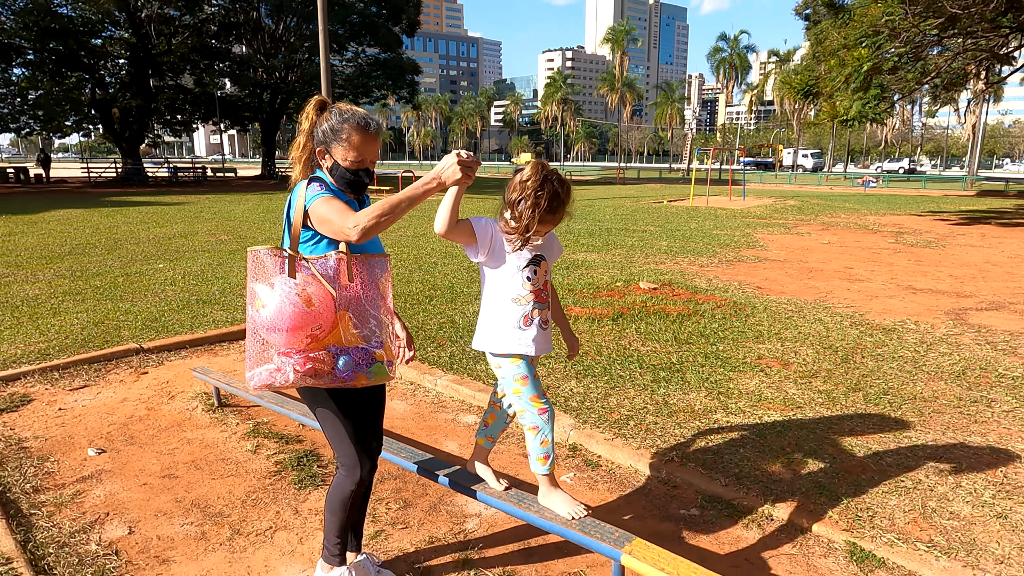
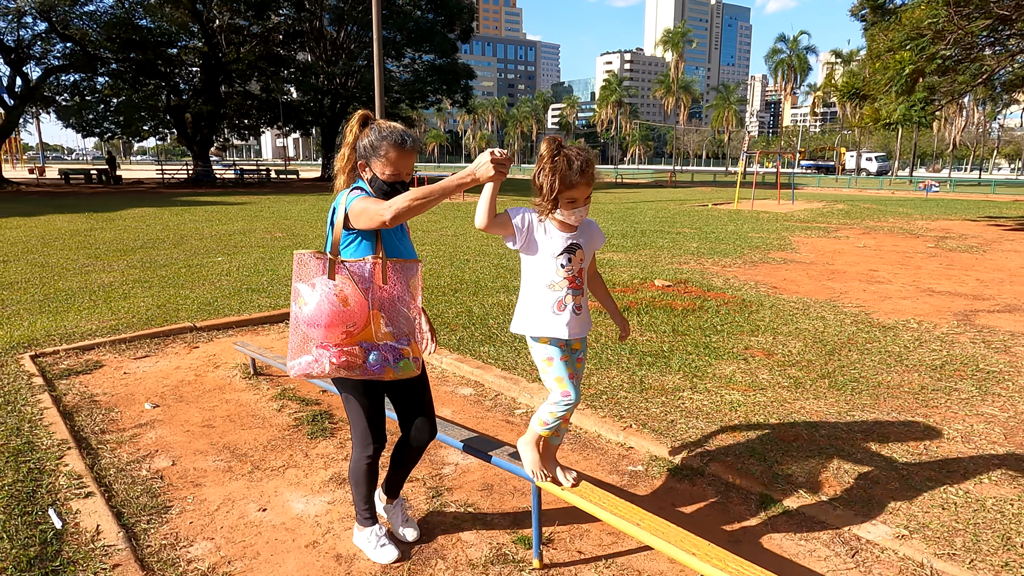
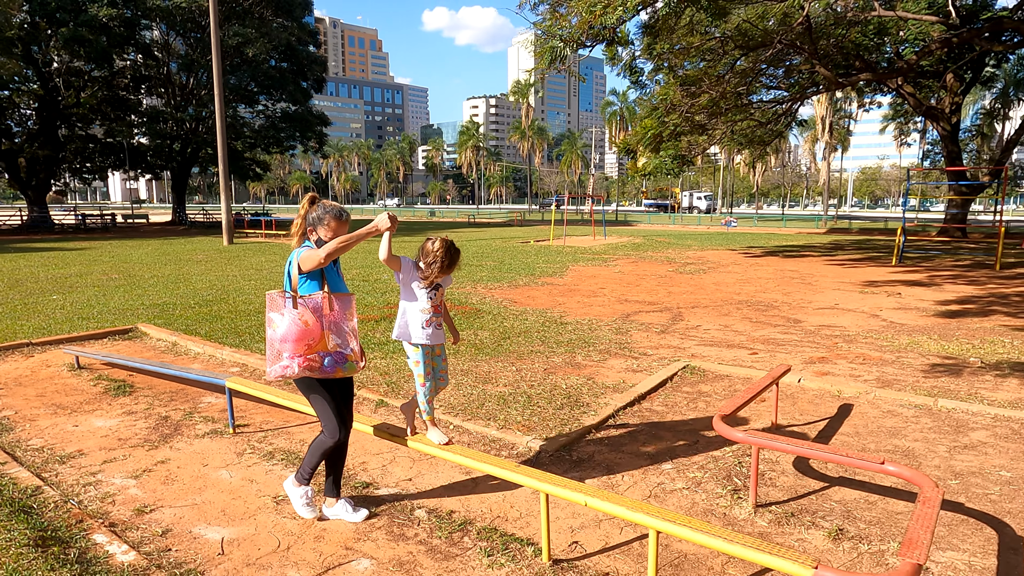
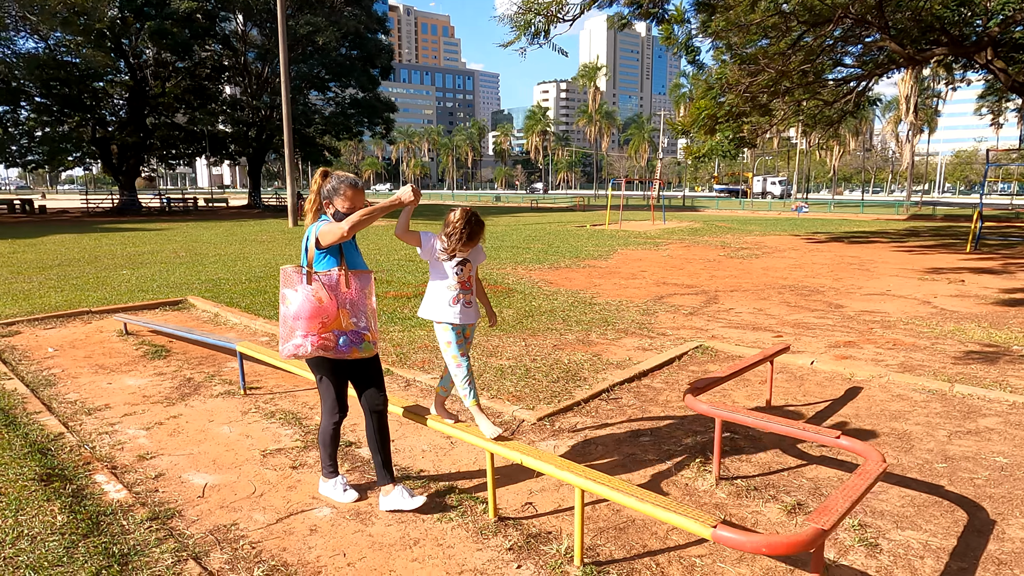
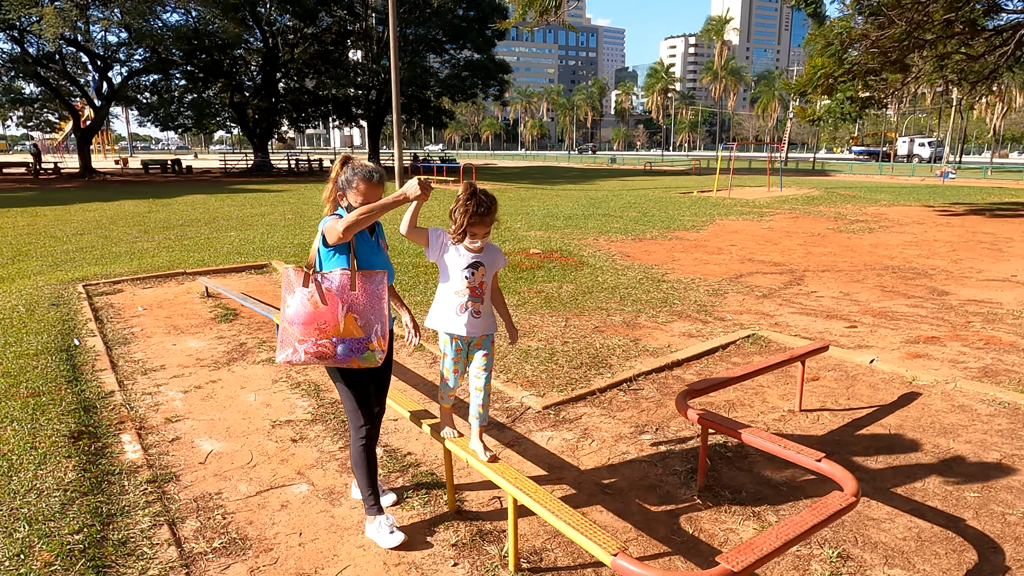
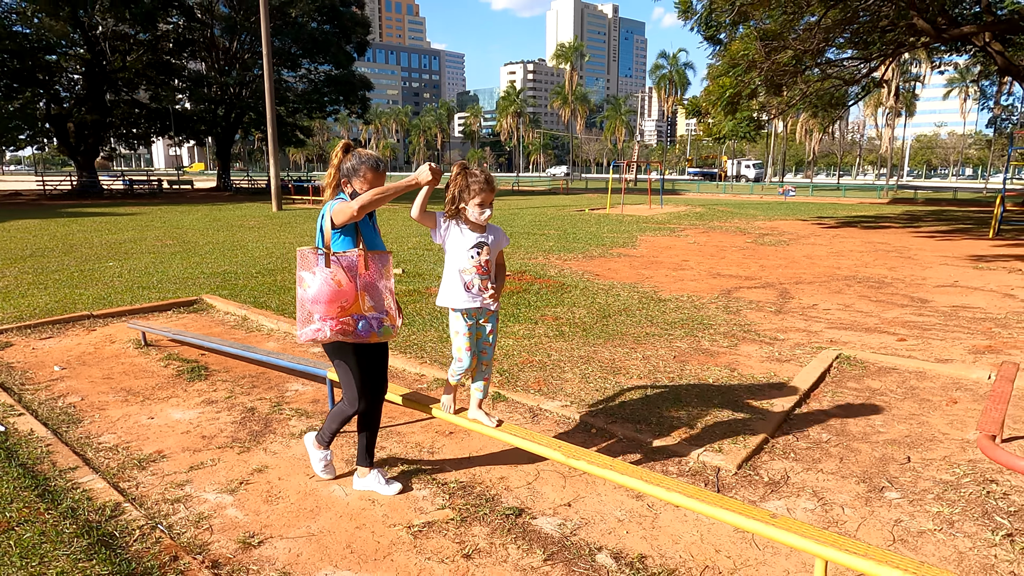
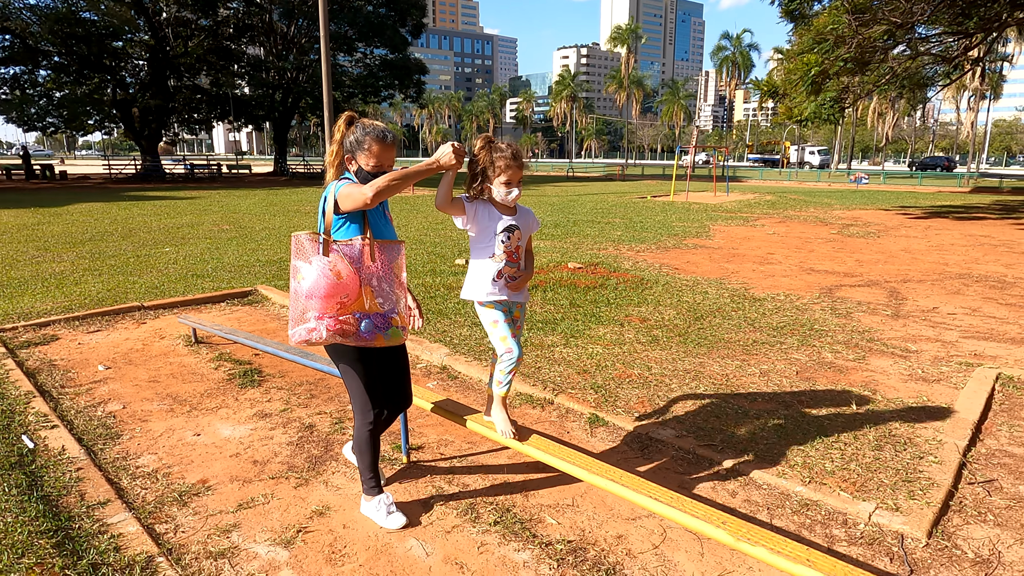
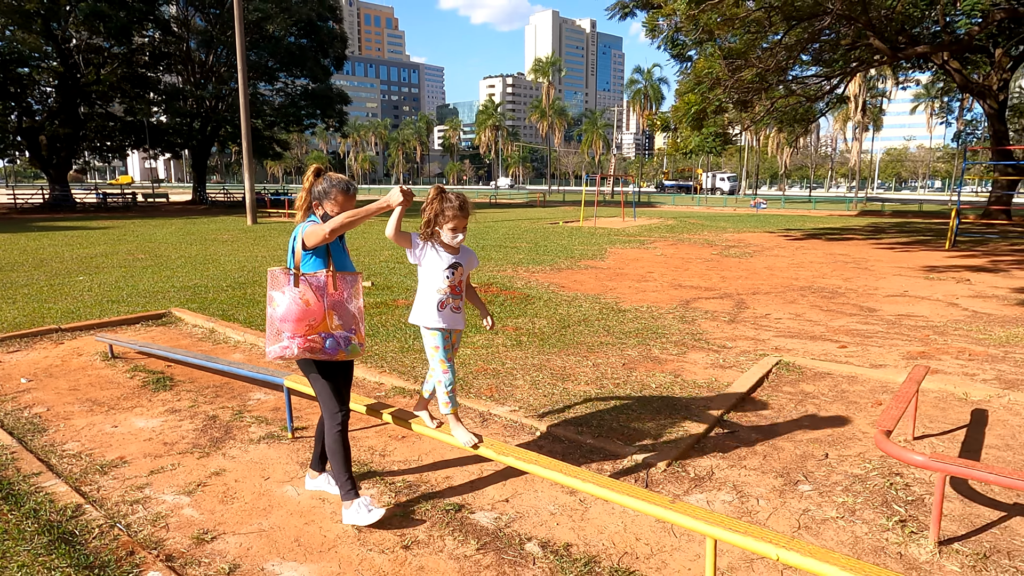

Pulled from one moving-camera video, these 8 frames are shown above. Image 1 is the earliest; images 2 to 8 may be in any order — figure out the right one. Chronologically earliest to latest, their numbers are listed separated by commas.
2, 7, 6, 8, 3, 4, 5
